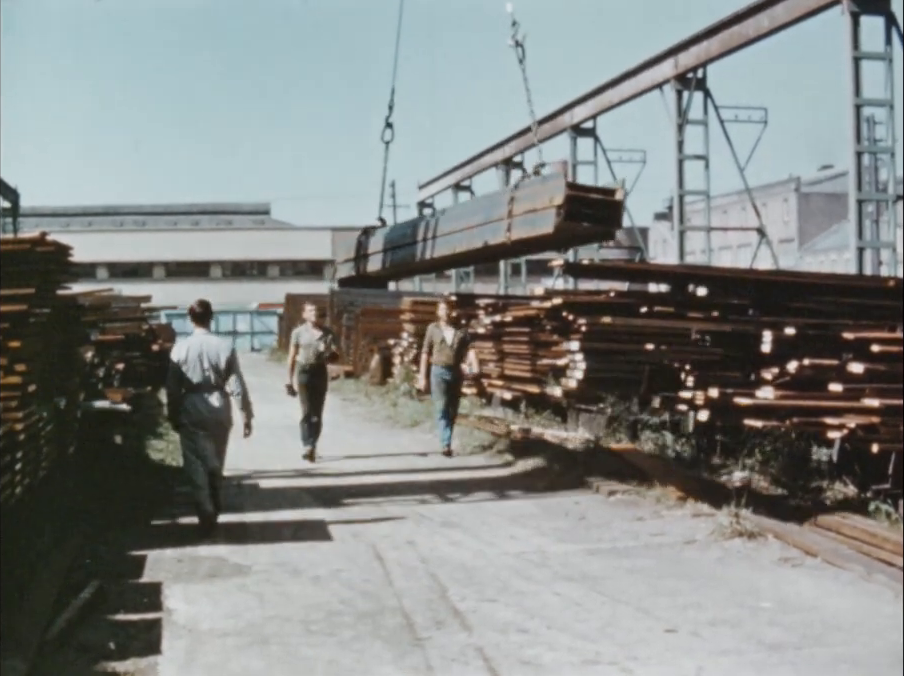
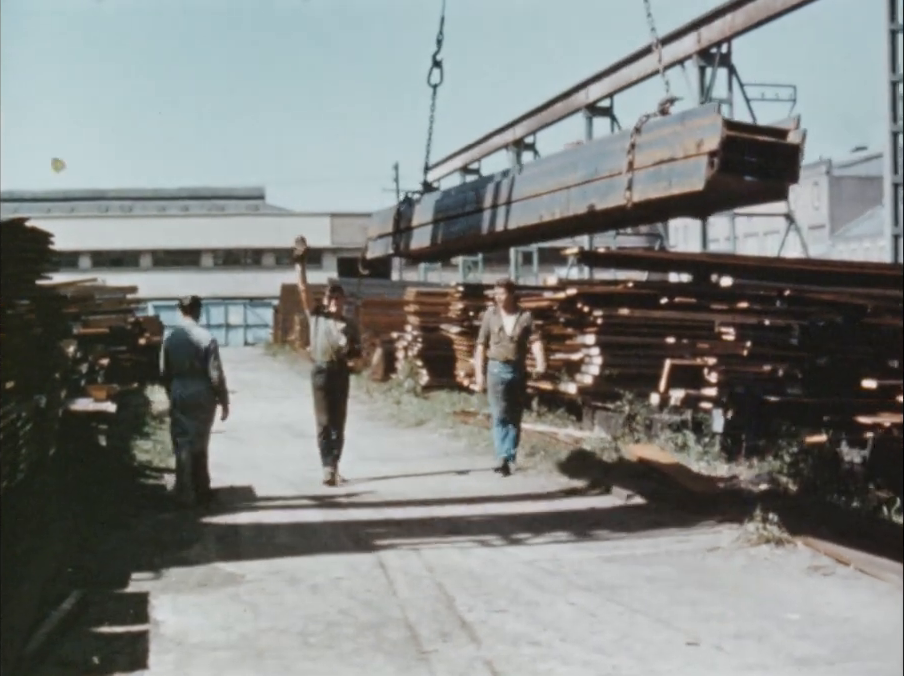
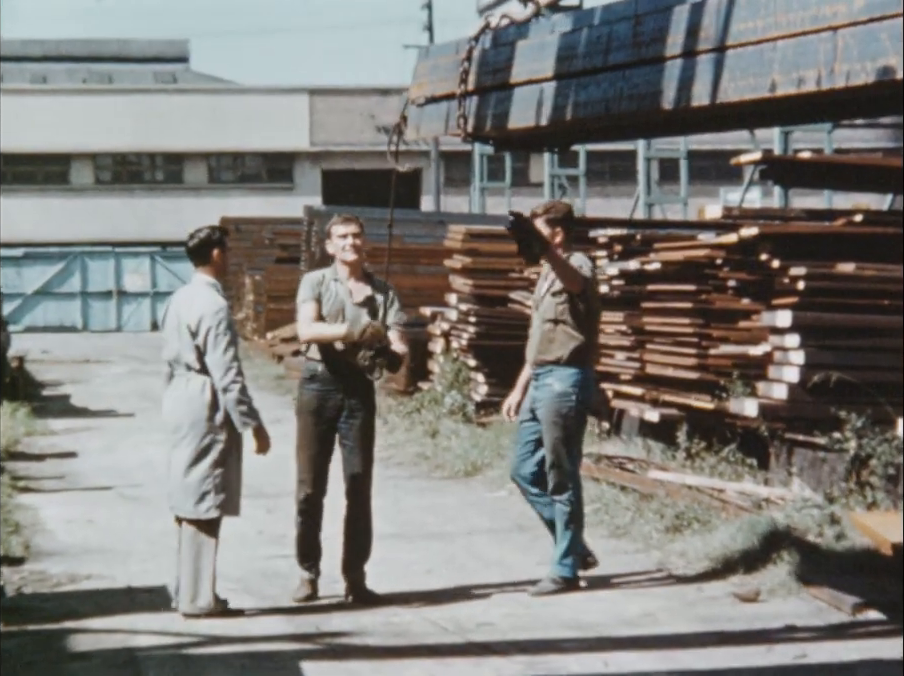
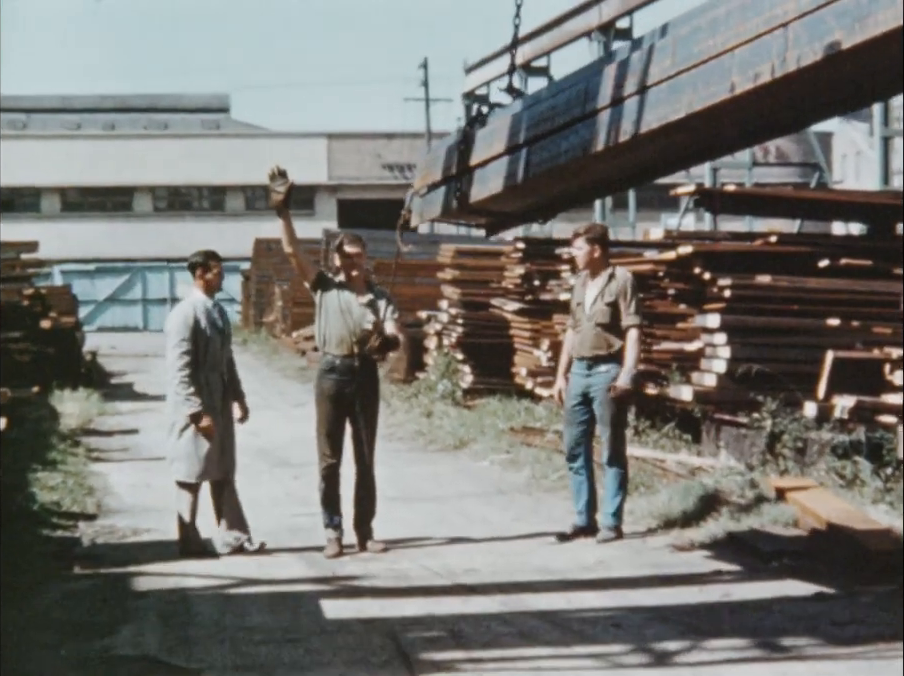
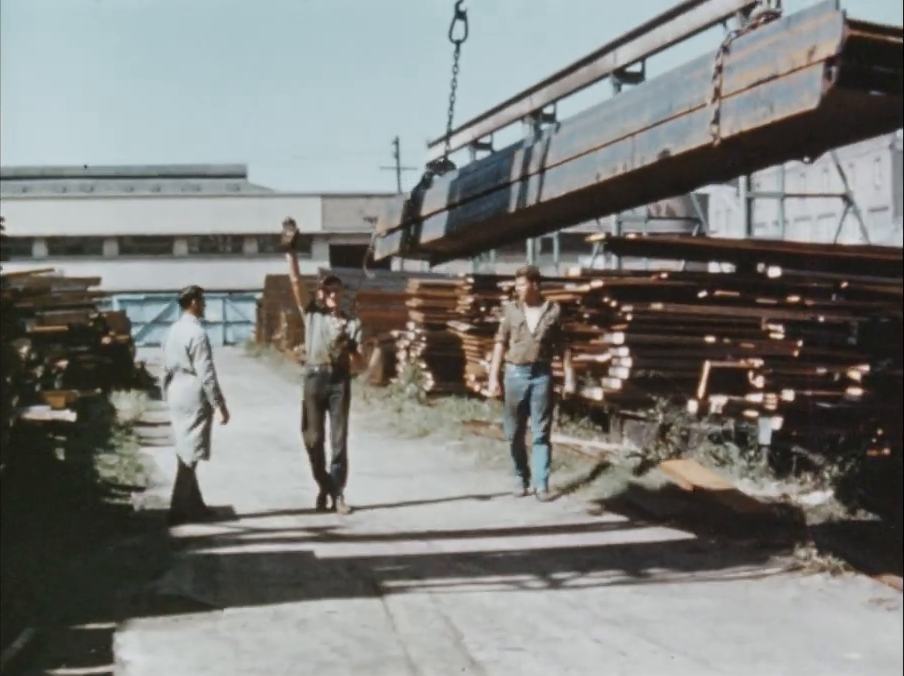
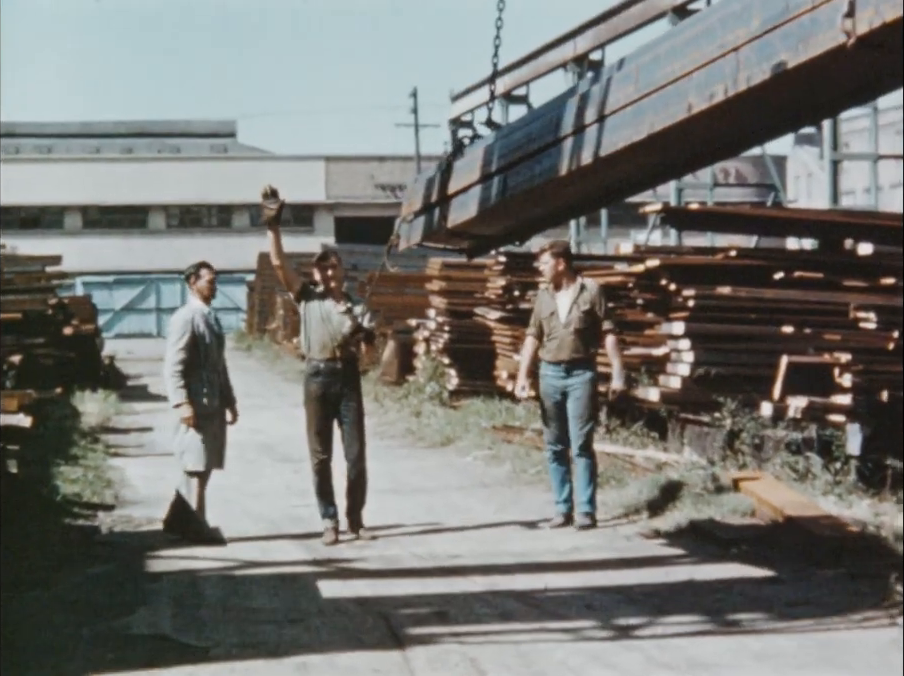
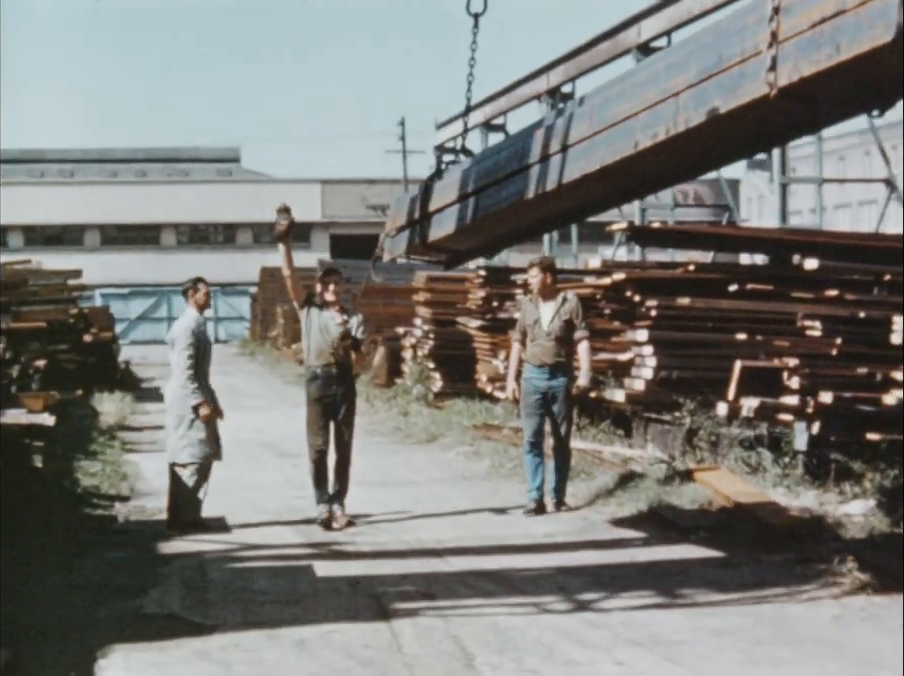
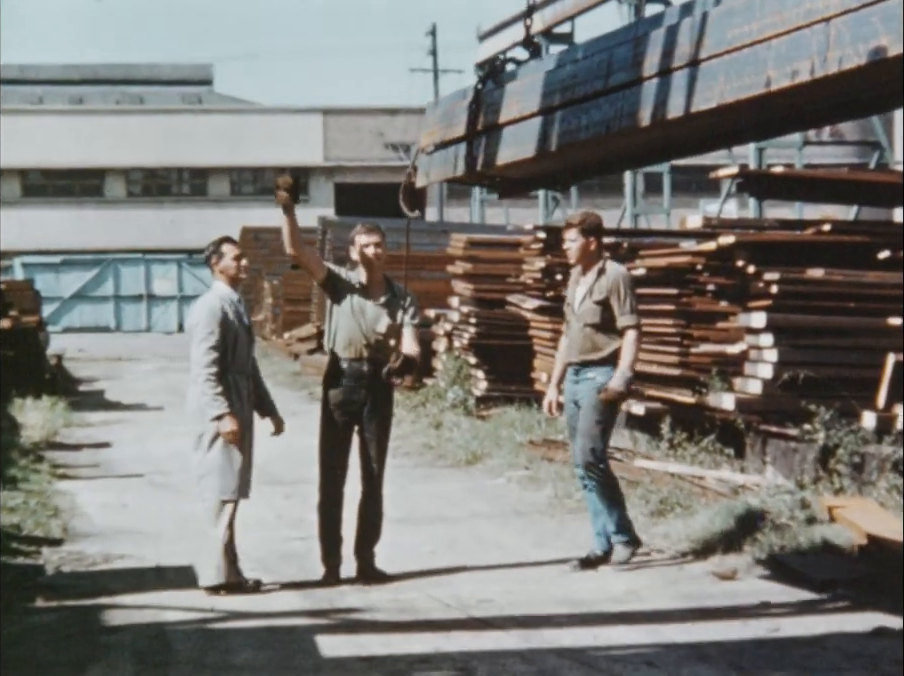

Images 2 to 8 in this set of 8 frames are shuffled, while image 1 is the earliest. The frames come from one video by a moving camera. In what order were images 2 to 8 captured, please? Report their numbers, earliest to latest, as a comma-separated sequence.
2, 5, 7, 6, 4, 8, 3
